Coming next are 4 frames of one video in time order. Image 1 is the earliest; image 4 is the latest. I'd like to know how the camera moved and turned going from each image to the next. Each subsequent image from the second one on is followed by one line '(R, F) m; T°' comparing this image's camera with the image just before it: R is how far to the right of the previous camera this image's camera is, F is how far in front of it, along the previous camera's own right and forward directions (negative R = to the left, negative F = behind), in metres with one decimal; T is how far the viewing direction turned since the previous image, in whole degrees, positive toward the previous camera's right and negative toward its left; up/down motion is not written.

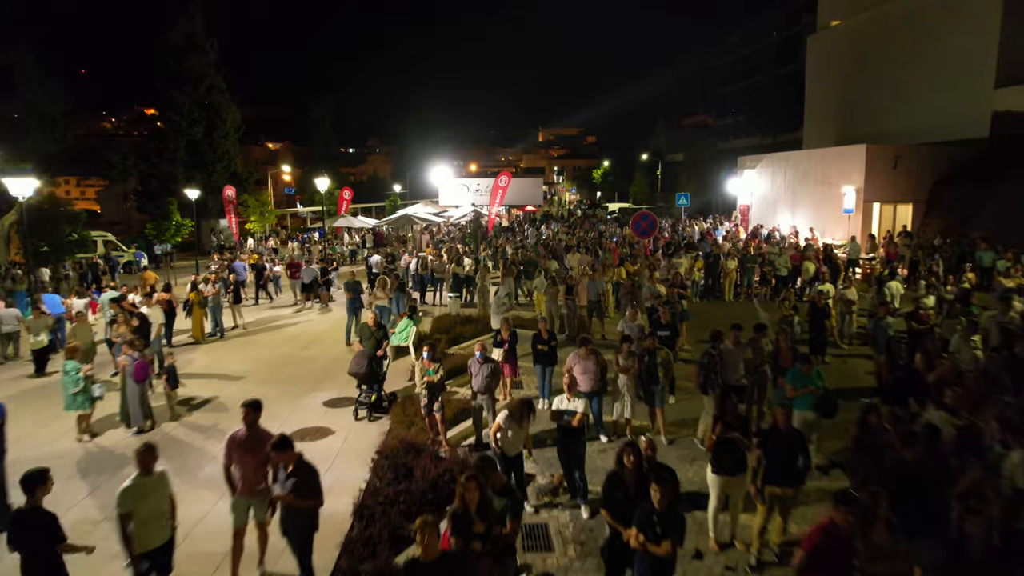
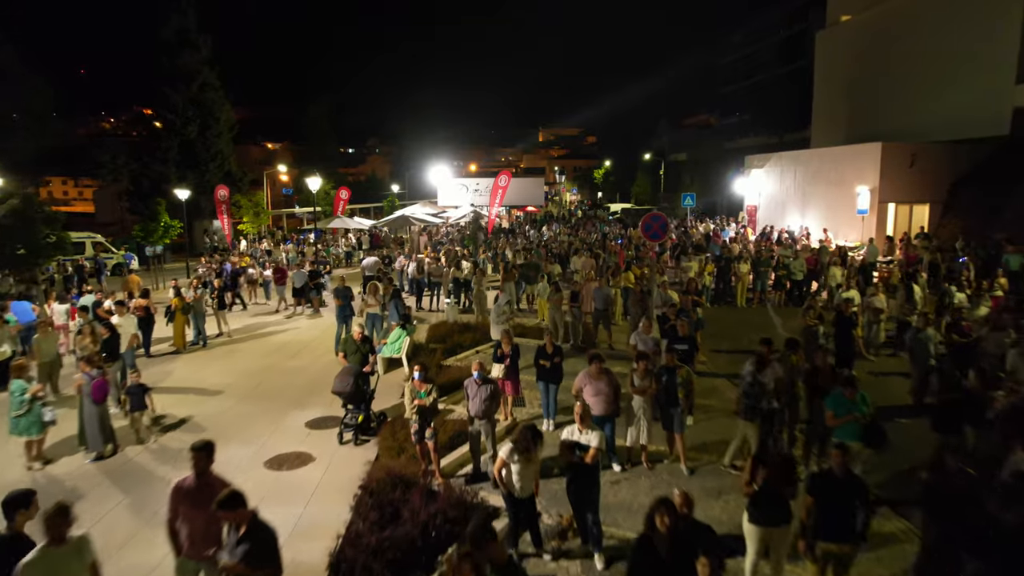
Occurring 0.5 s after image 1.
(0.0, +1.0) m; 0°
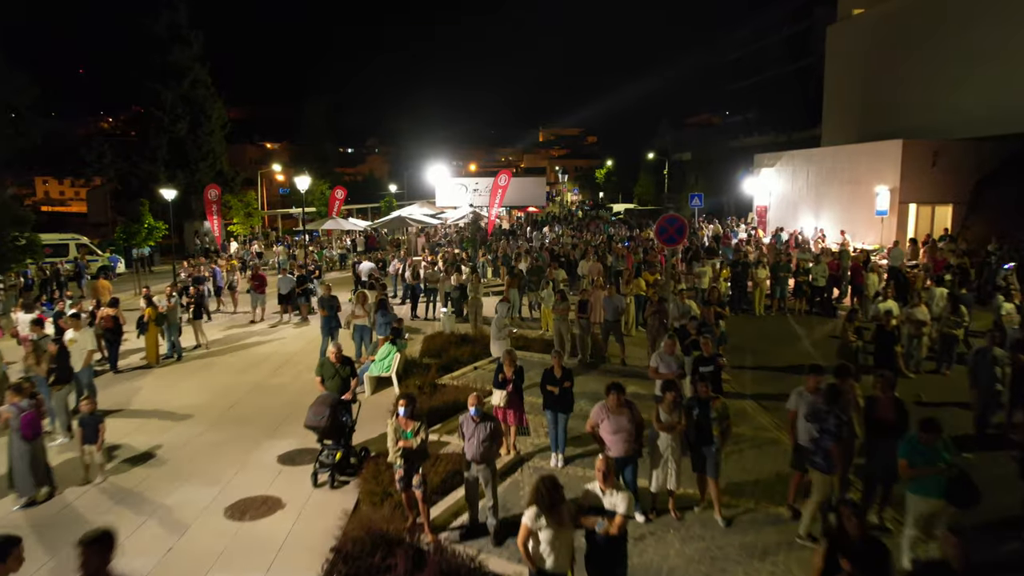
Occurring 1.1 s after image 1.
(0.0, +1.2) m; 0°
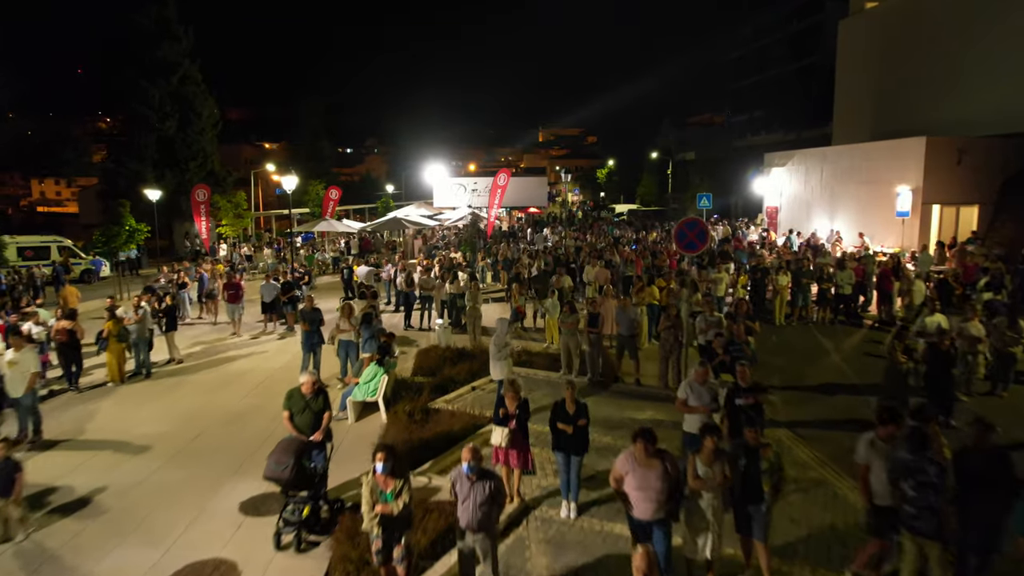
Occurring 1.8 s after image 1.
(0.0, +1.3) m; 0°
